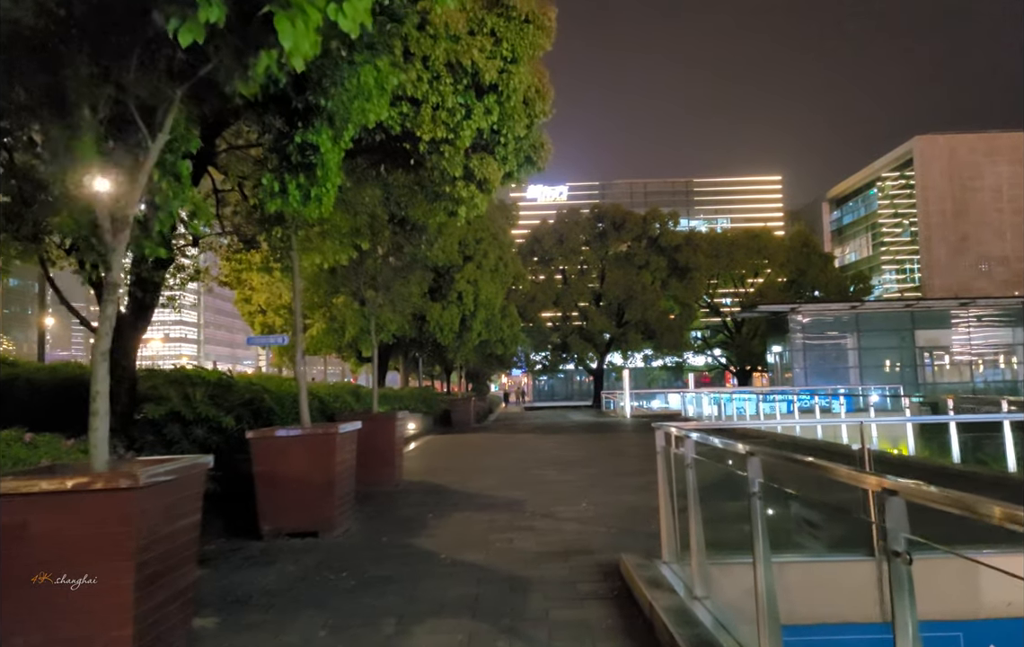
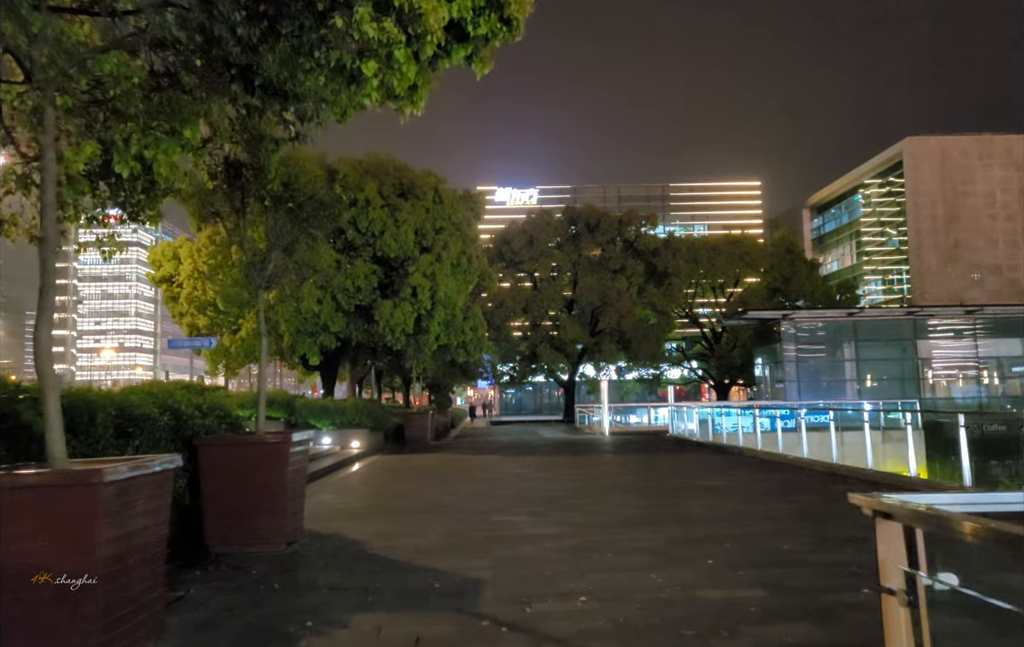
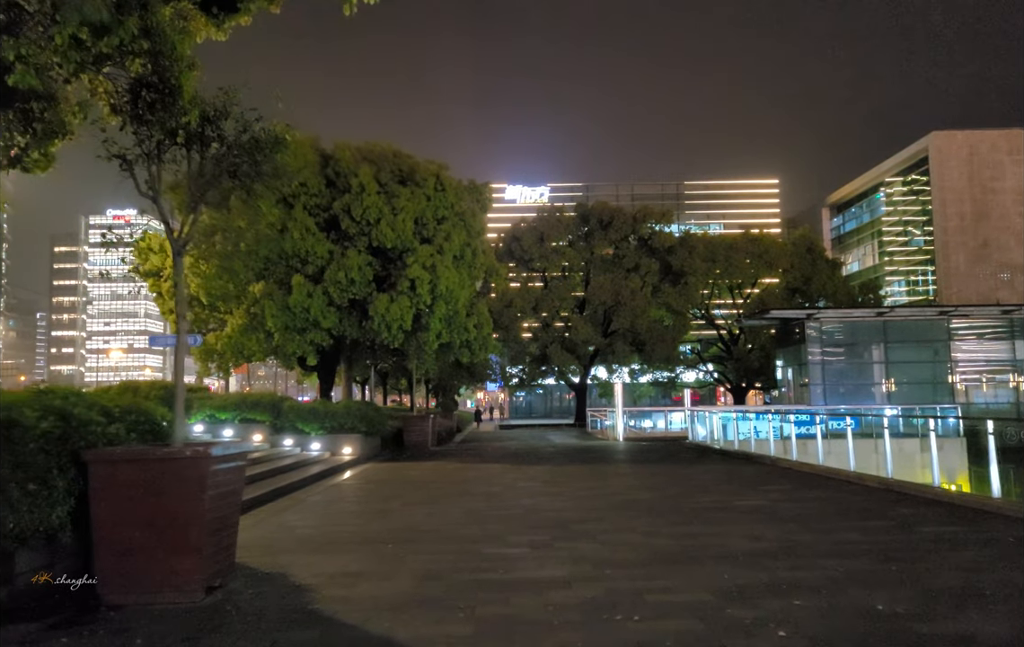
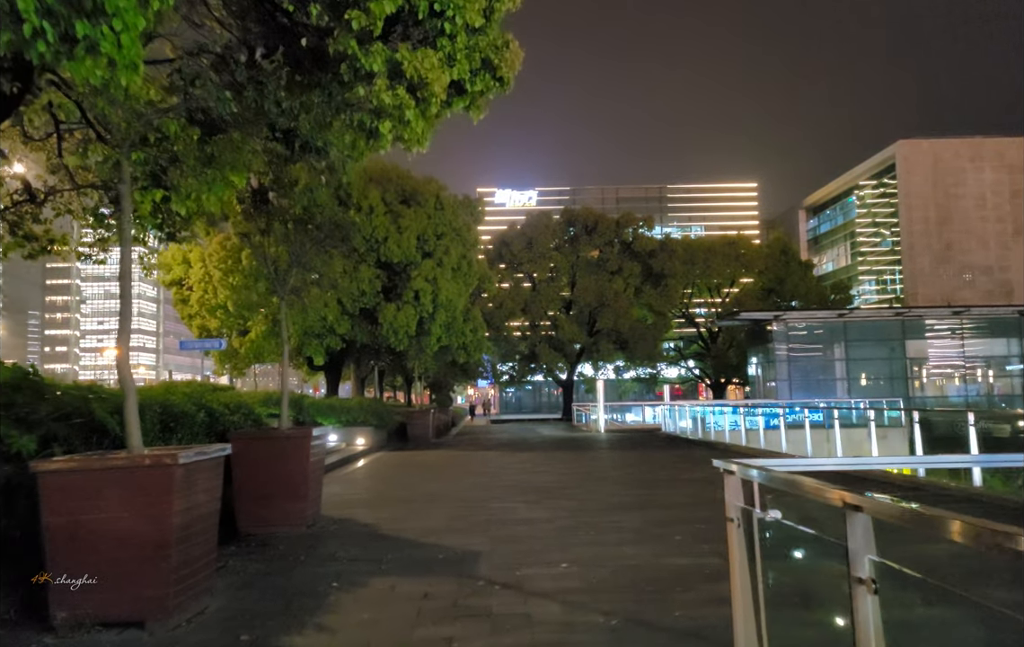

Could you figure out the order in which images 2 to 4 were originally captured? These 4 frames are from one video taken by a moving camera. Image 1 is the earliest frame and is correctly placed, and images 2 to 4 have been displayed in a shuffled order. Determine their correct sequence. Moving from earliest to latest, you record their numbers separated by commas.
4, 2, 3
